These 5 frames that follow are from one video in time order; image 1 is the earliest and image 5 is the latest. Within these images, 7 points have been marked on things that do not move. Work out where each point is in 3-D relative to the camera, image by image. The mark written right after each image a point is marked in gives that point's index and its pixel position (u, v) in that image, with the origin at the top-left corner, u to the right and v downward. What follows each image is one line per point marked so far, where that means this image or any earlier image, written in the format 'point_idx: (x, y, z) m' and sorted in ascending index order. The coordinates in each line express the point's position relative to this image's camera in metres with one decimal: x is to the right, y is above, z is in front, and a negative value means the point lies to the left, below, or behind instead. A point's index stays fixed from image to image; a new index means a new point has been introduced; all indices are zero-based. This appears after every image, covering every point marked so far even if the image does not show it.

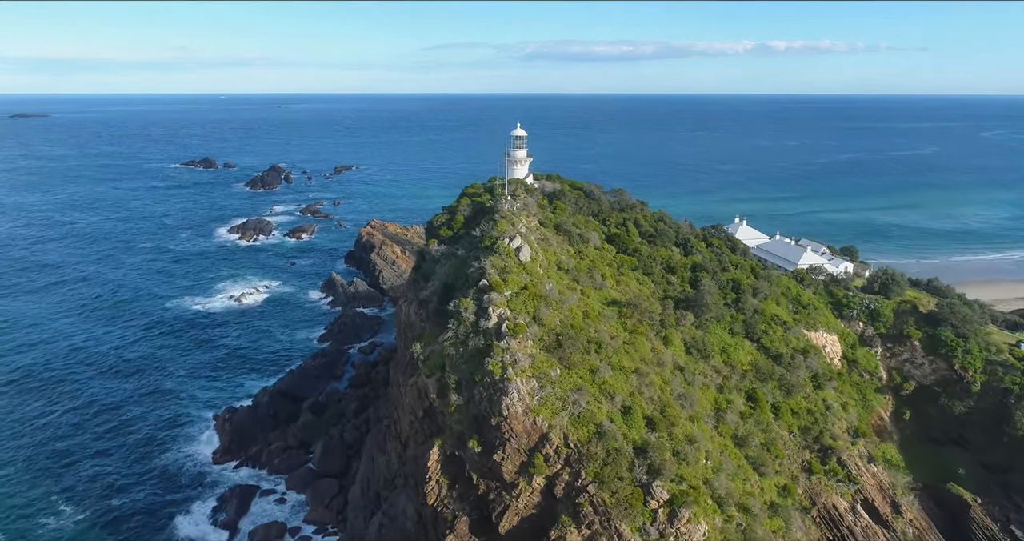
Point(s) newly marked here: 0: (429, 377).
0: (-2.9, -3.7, +19.7) m
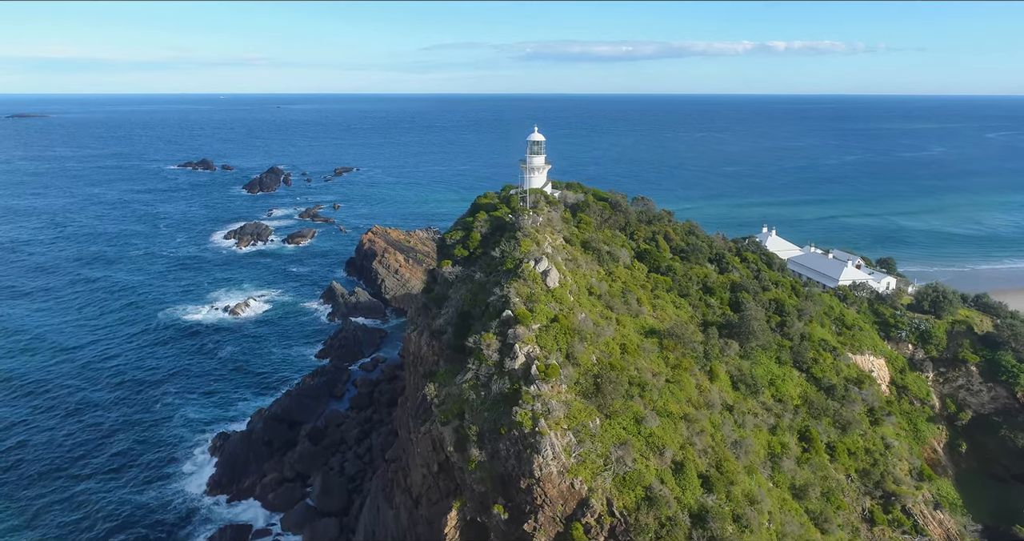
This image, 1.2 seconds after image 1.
0: (-2.0, -4.6, +16.9) m
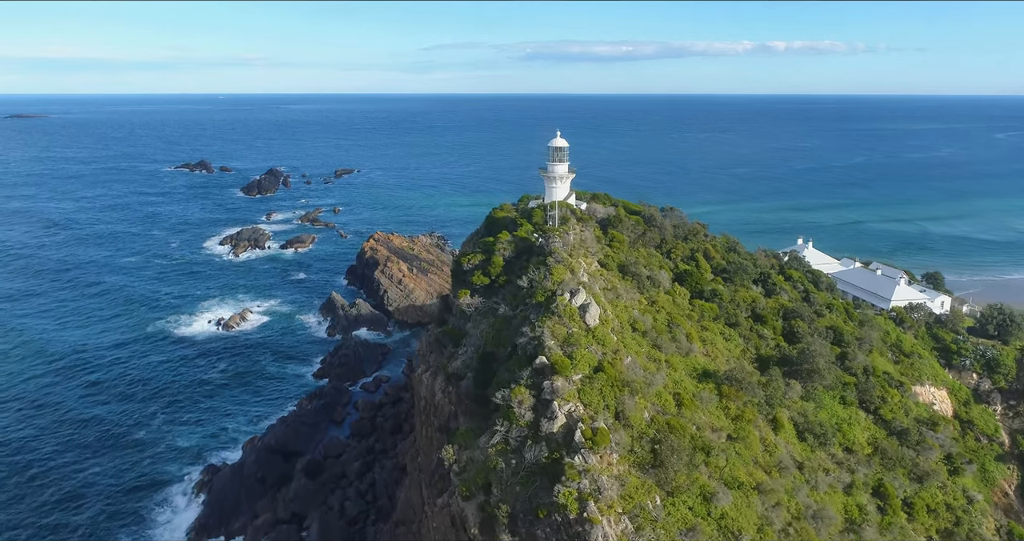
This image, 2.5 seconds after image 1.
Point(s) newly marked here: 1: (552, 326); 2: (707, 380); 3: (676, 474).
0: (-1.1, -5.5, +13.8) m
1: (+1.1, -1.5, +15.4) m
2: (+5.9, -3.3, +17.2) m
3: (+3.8, -4.7, +13.2) m
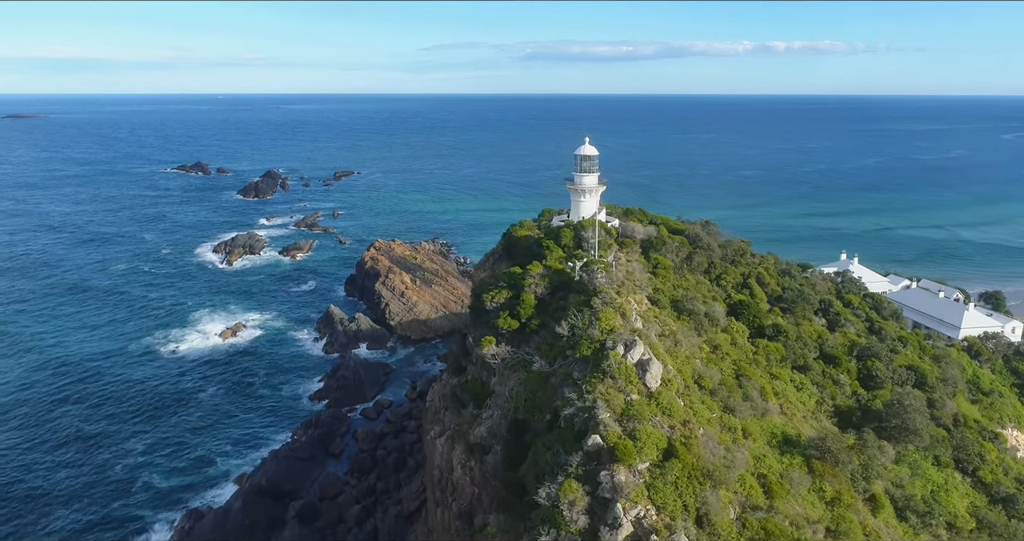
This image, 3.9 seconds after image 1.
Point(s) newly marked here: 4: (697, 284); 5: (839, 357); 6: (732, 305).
0: (-0.2, -6.6, +10.4) m
1: (+2.0, -2.6, +12.0) m
2: (+6.7, -4.3, +13.8) m
3: (+4.6, -5.8, +9.8) m
4: (+6.3, -0.4, +19.4) m
5: (+10.9, -2.9, +19.0) m
6: (+7.6, -1.2, +19.7) m
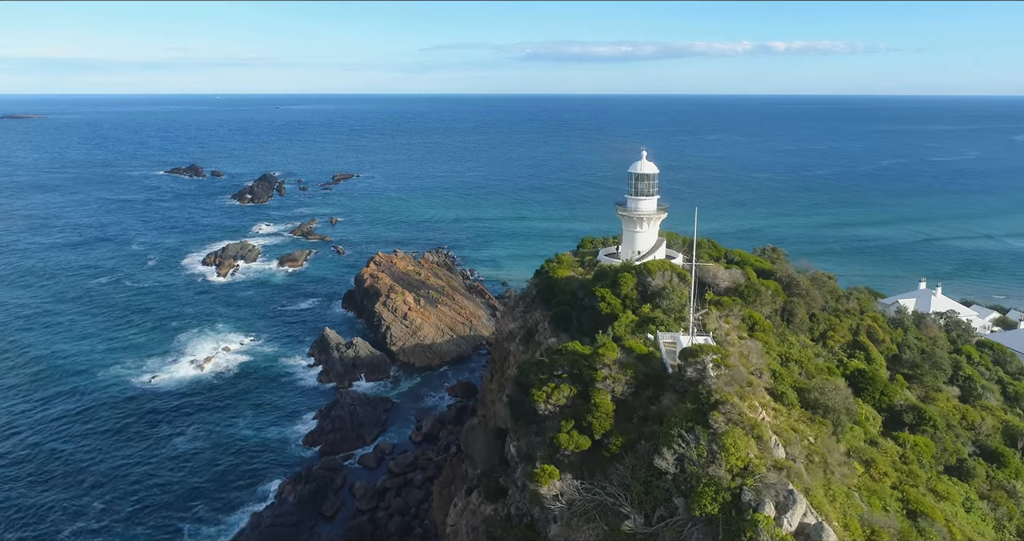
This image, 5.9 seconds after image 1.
0: (+1.0, -8.2, +5.5) m
1: (+3.1, -4.1, +7.1) m
2: (+7.9, -5.9, +8.9) m
3: (+5.8, -7.3, +4.9) m
4: (+7.5, -2.0, +14.5) m
5: (+12.1, -4.5, +14.1) m
6: (+8.7, -2.7, +14.8) m
